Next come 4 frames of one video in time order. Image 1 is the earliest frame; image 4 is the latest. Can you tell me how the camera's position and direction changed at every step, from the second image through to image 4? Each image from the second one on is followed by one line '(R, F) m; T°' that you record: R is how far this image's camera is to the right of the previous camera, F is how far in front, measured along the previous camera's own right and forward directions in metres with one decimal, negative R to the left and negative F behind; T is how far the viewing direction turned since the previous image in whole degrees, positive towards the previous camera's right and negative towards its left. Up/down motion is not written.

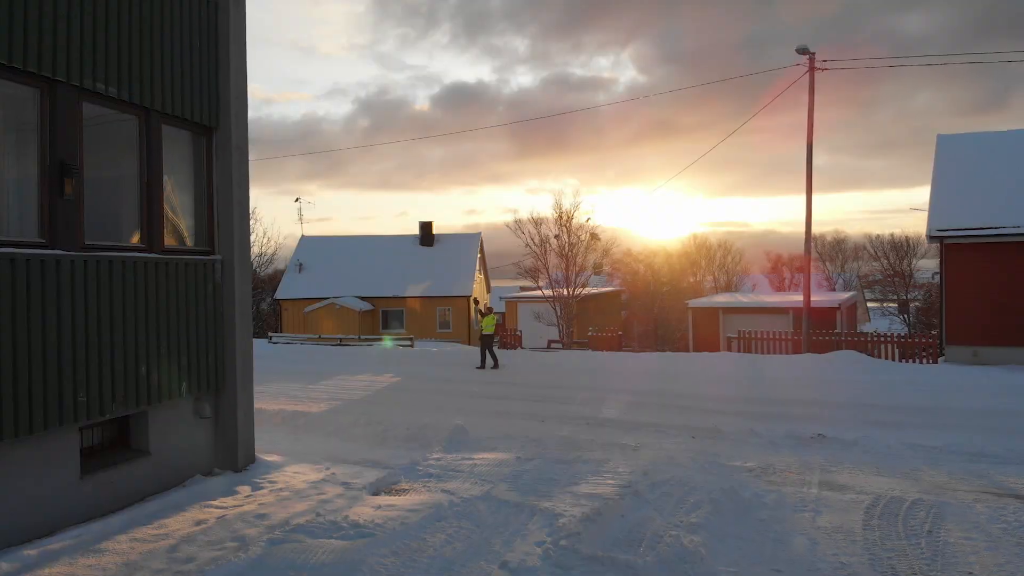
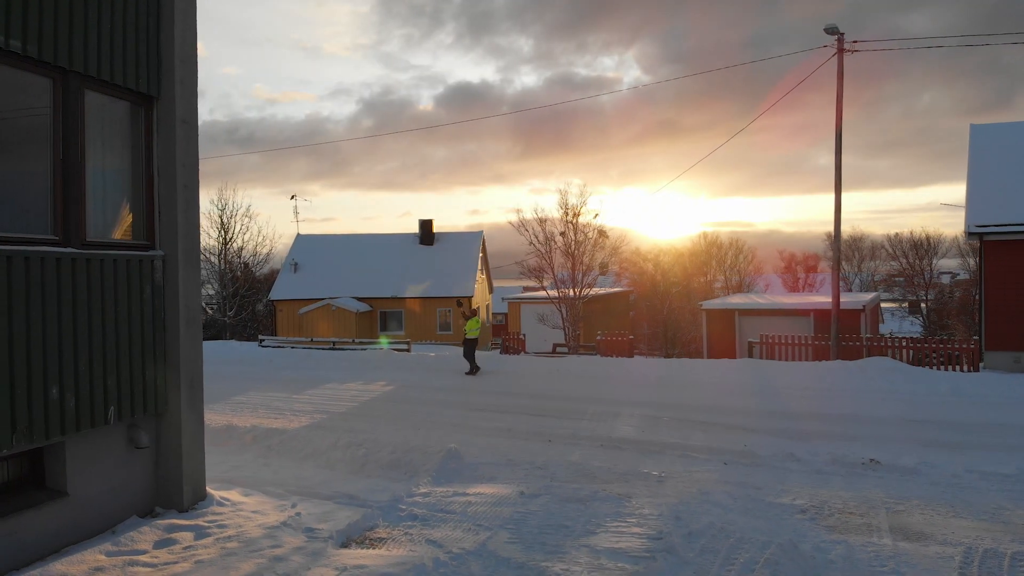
(0.0, +1.2) m; 0°
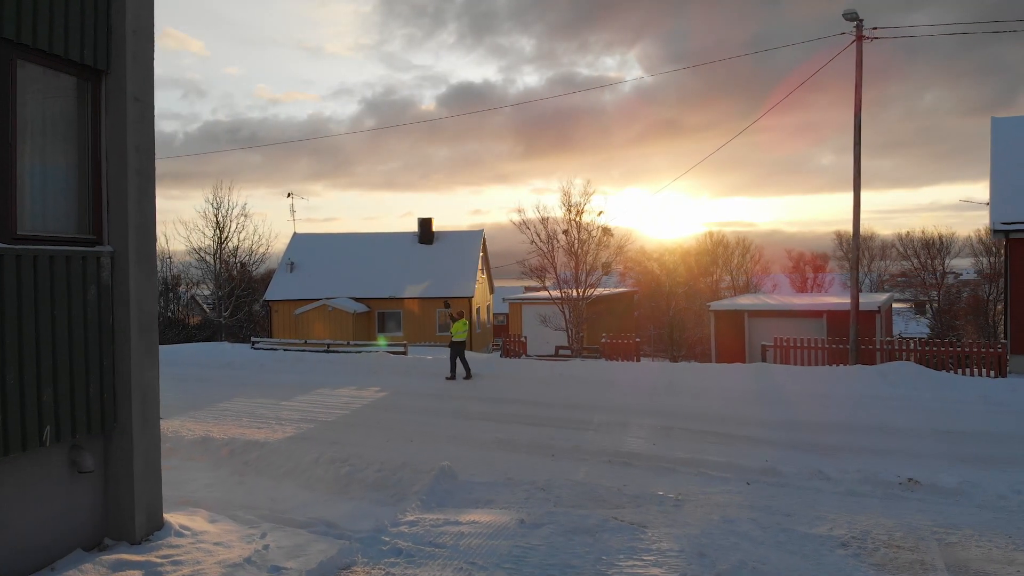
(0.0, +0.7) m; 0°
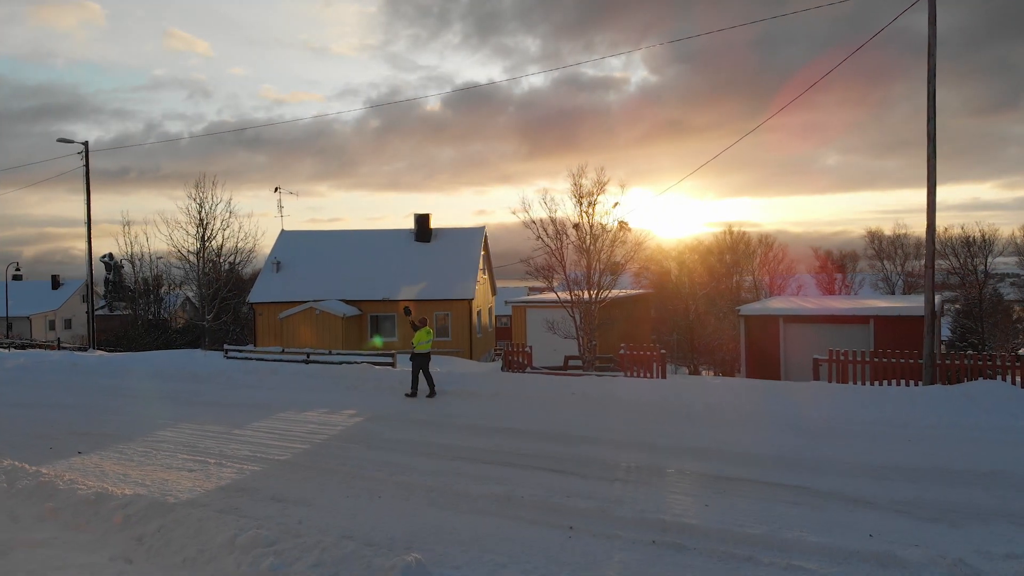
(0.0, +2.3) m; 0°
